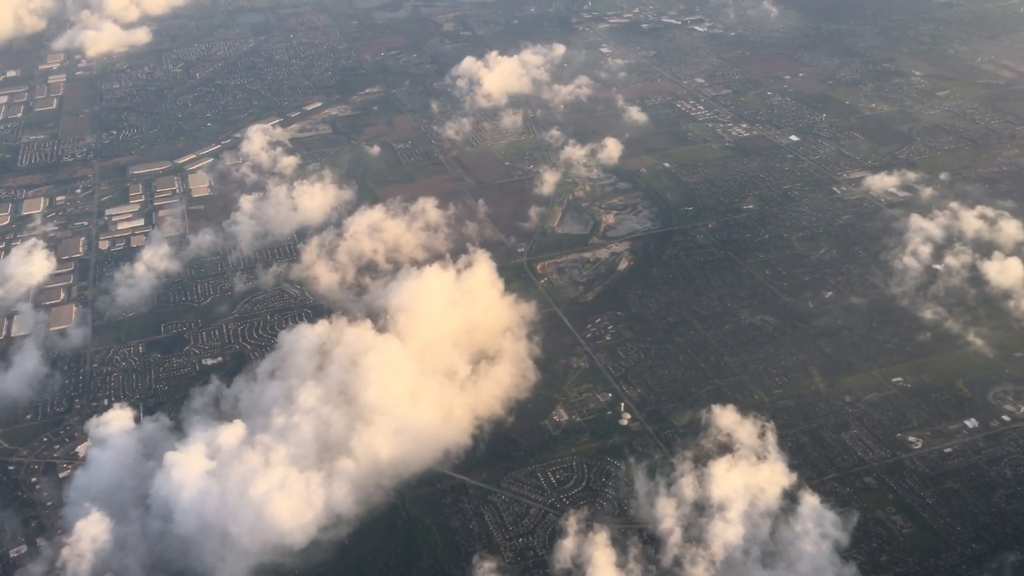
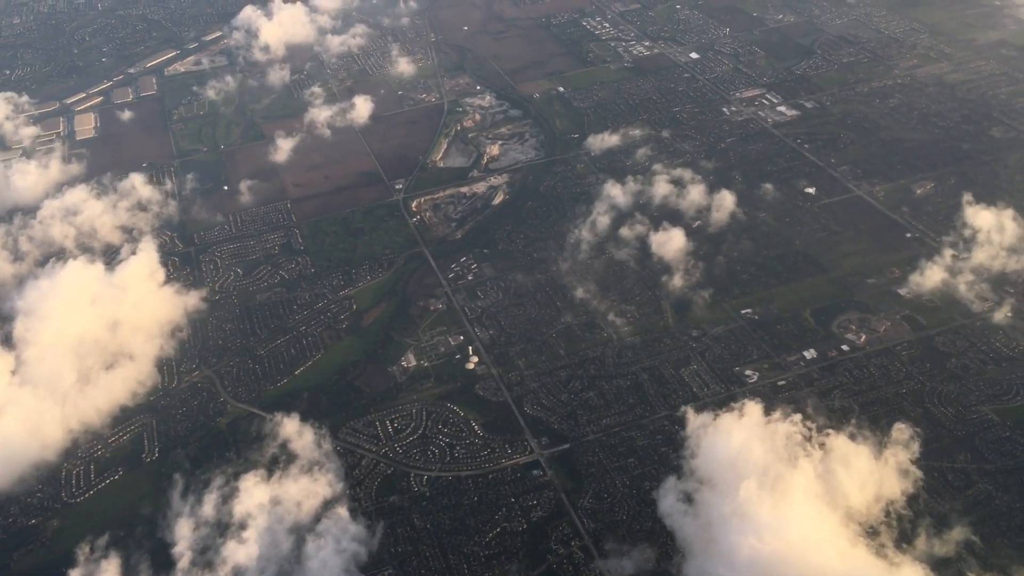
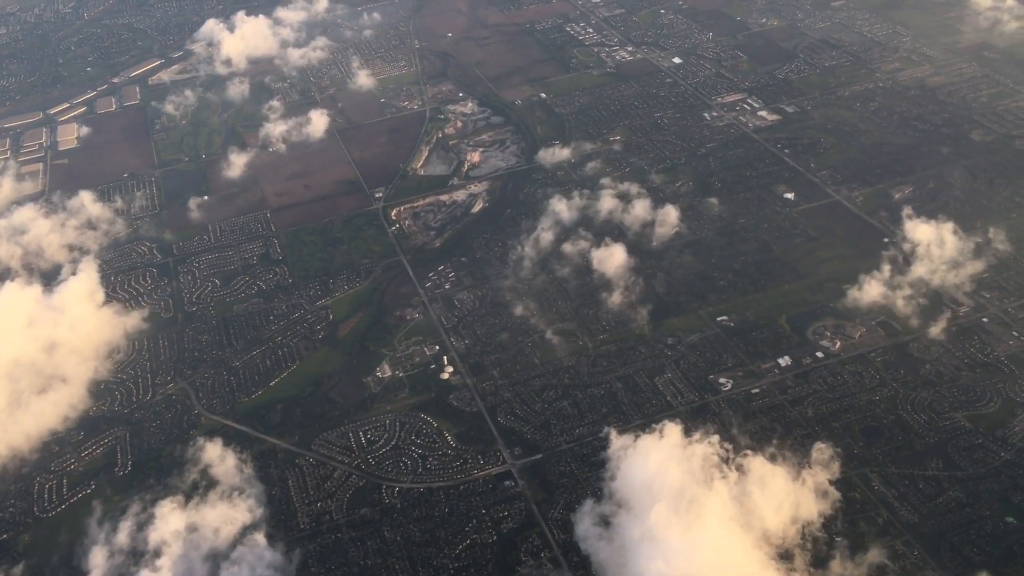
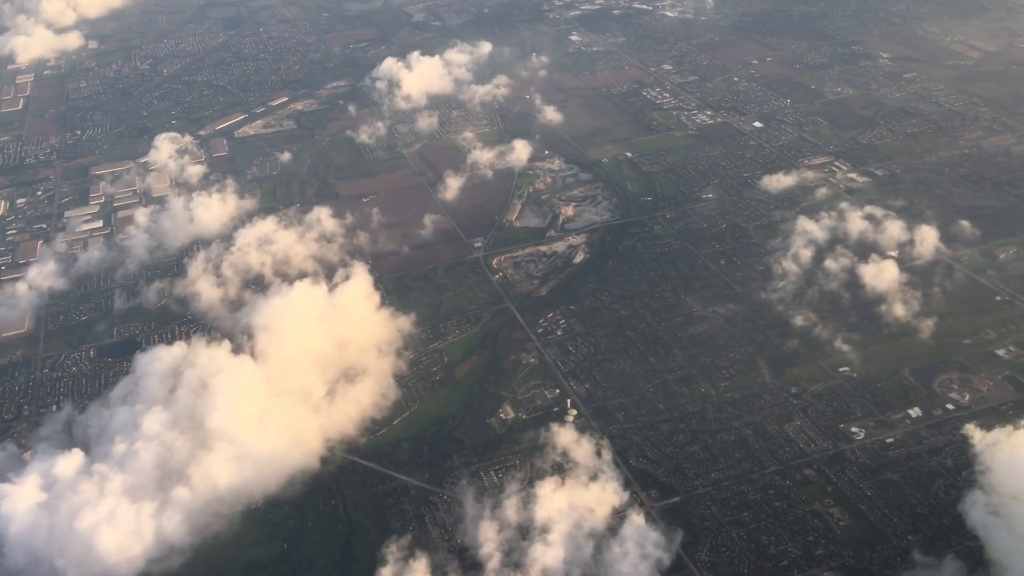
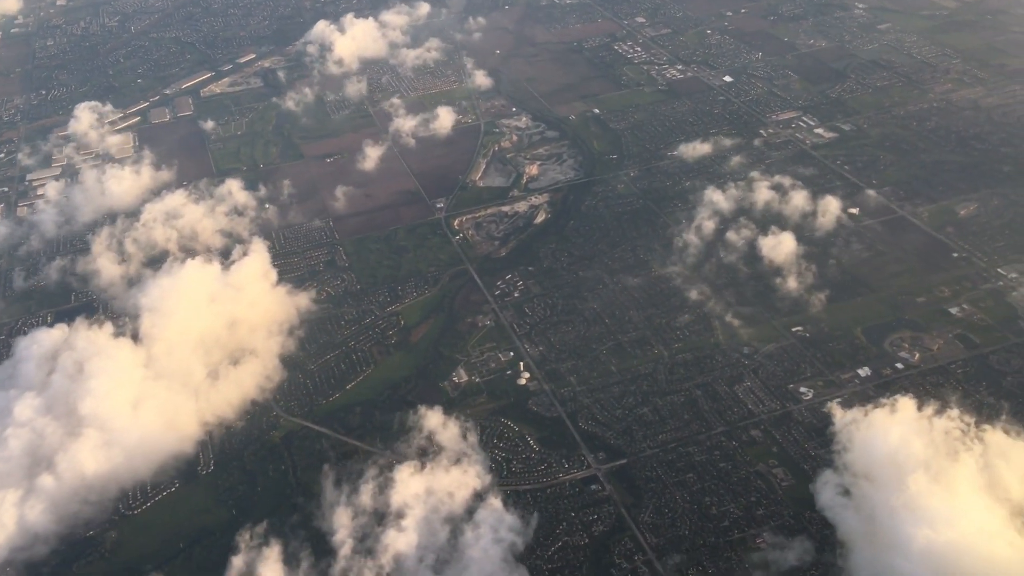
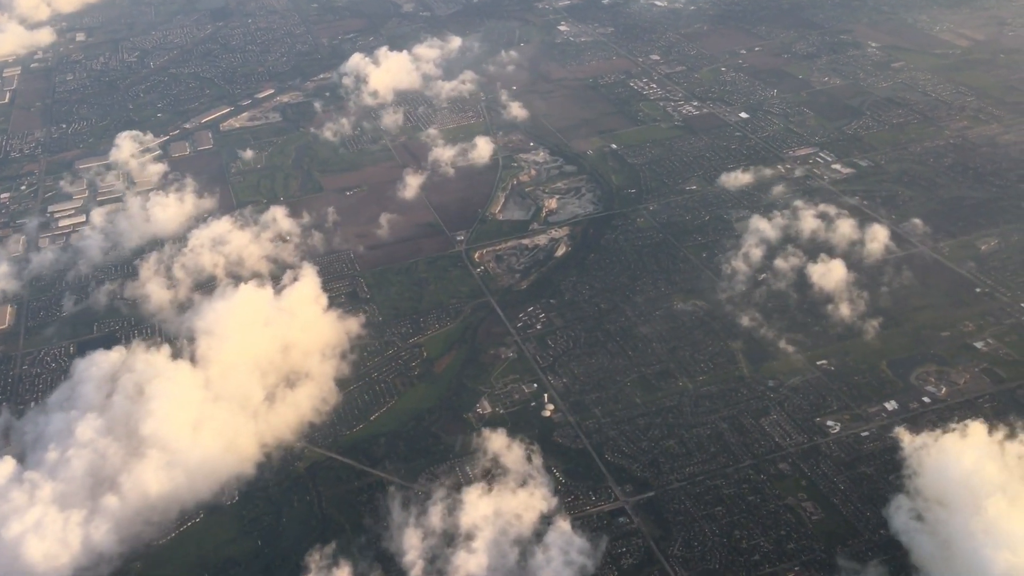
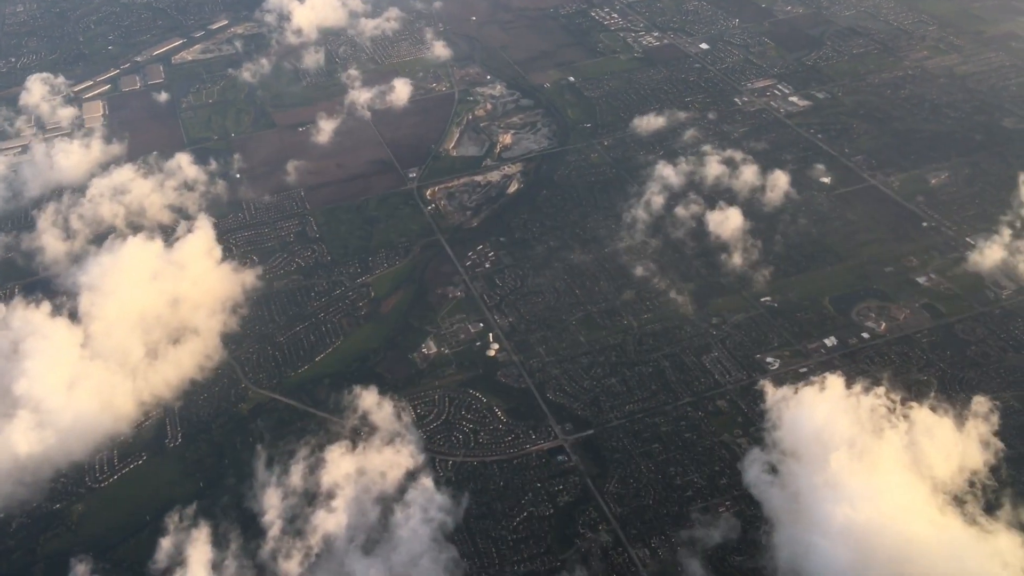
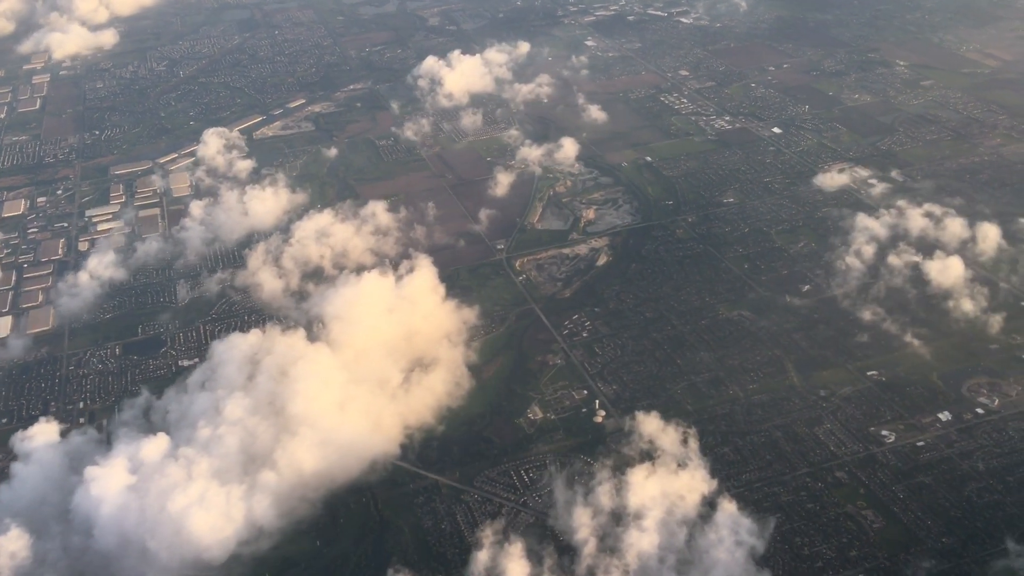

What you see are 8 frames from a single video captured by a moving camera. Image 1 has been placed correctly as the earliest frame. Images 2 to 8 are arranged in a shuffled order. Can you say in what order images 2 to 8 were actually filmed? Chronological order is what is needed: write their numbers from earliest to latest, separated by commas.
8, 4, 6, 5, 7, 2, 3
